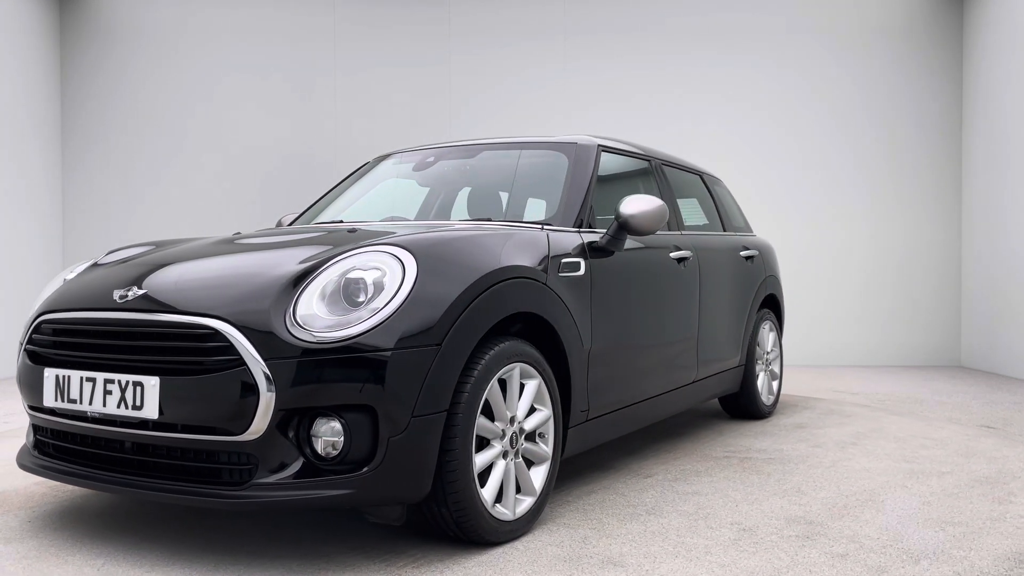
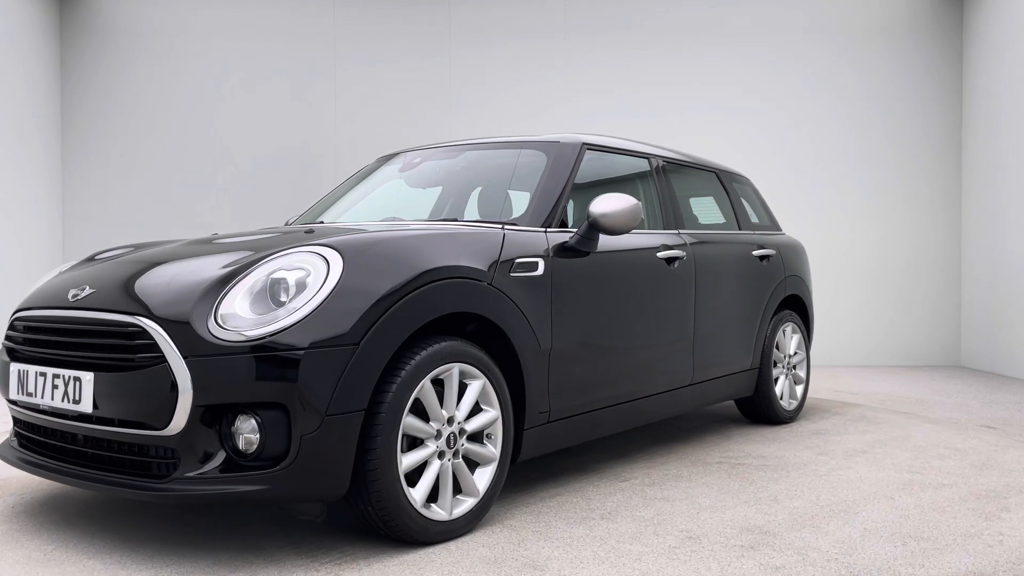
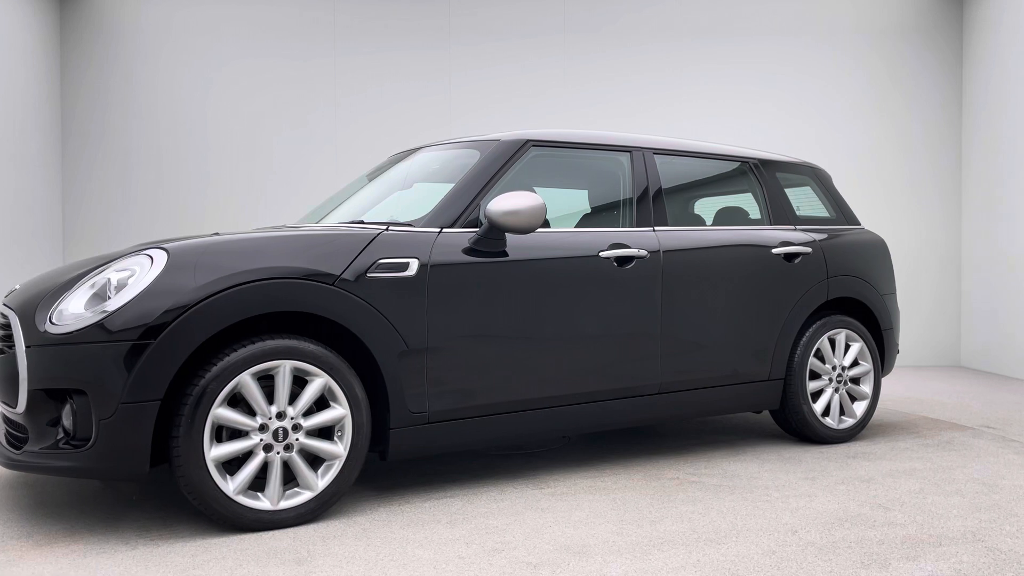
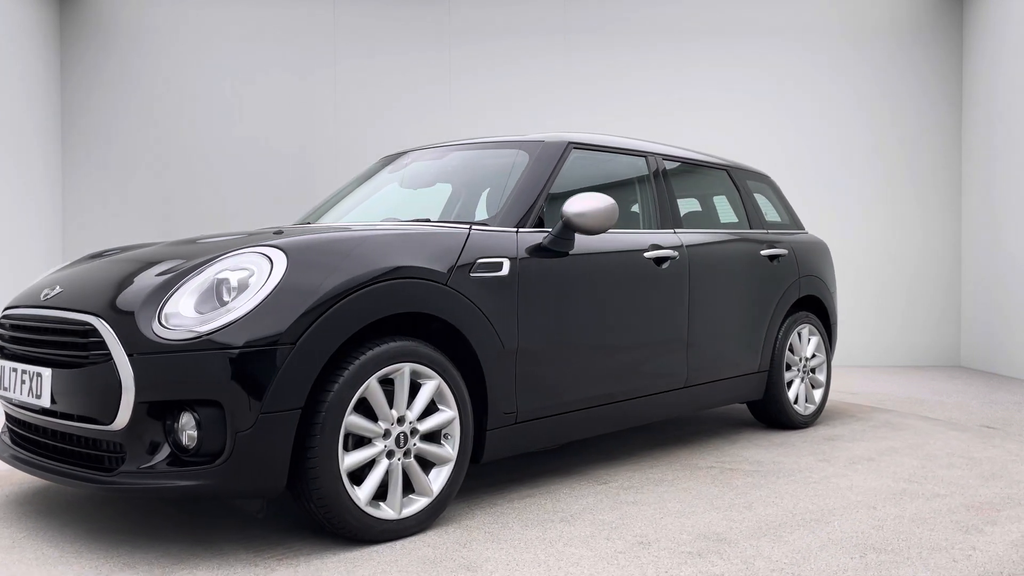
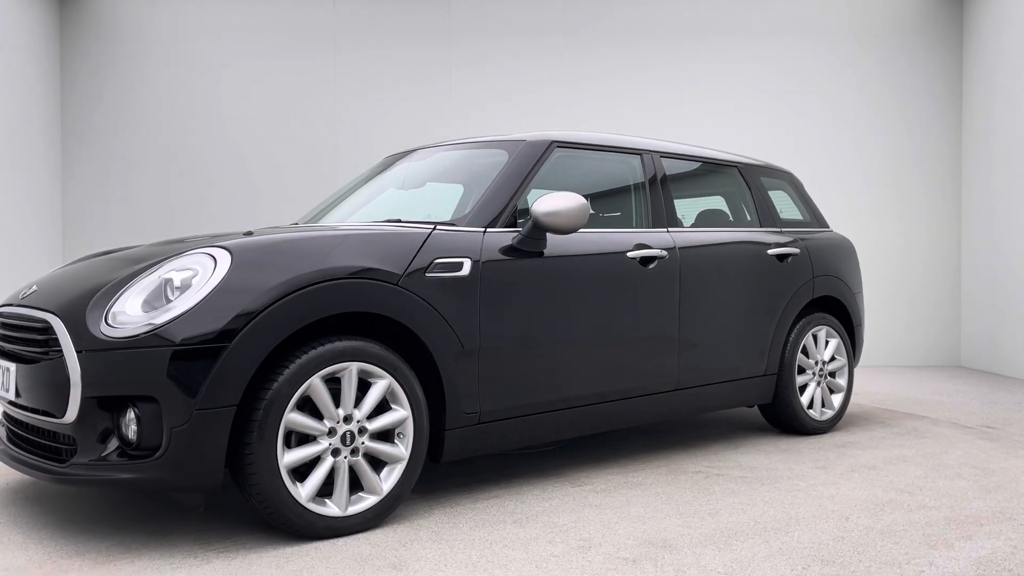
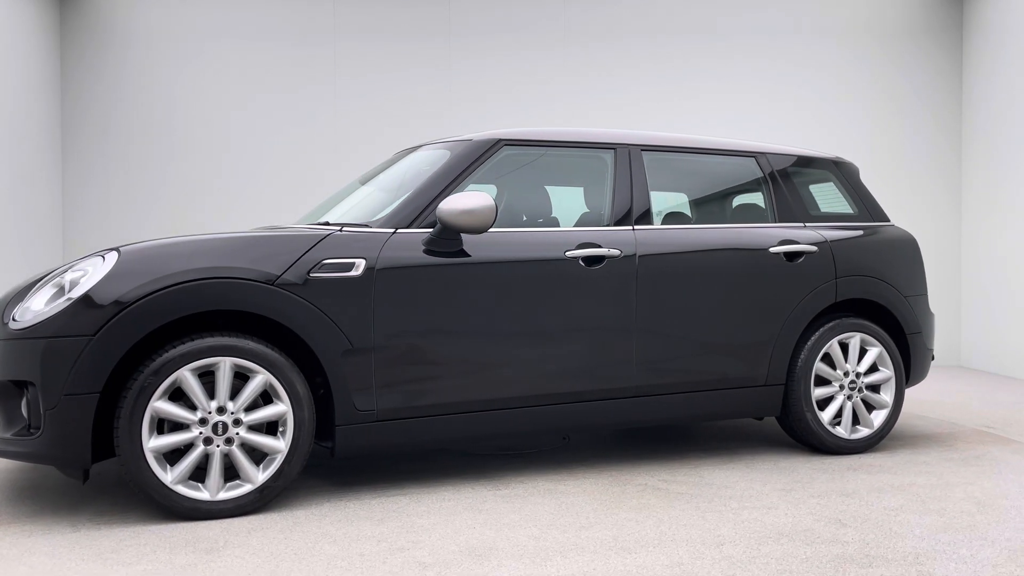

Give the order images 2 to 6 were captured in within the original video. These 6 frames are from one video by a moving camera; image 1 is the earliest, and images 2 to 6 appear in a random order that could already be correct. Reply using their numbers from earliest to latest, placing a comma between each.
2, 4, 5, 3, 6
